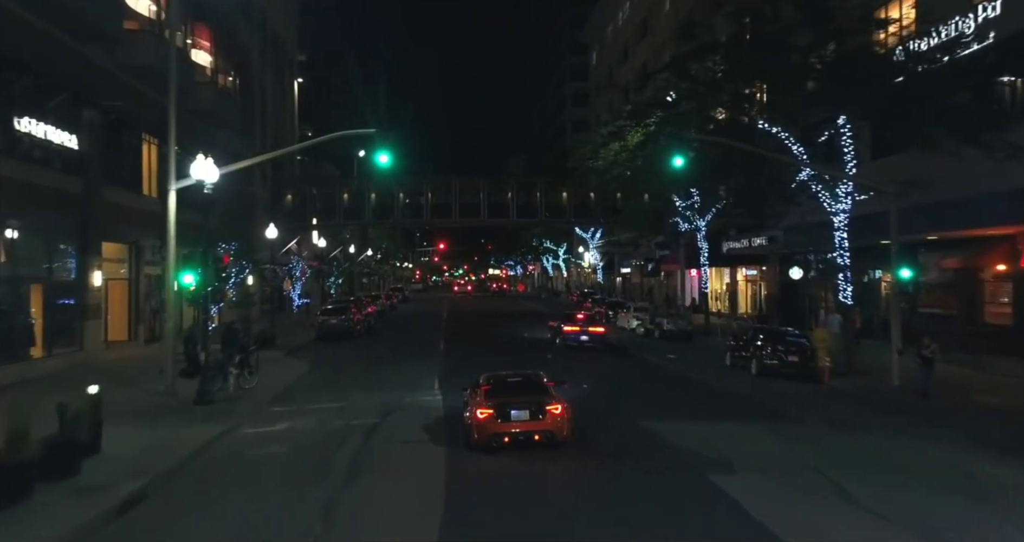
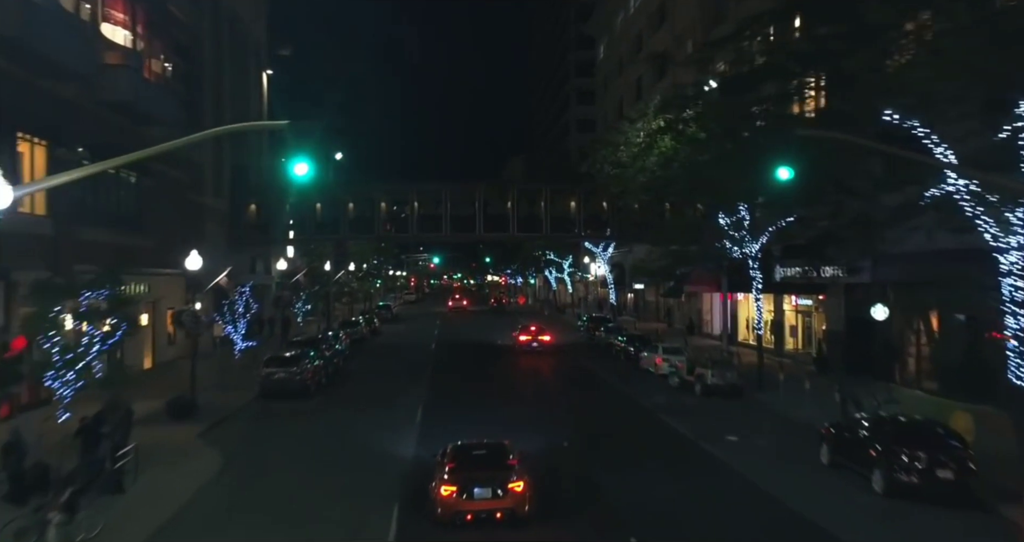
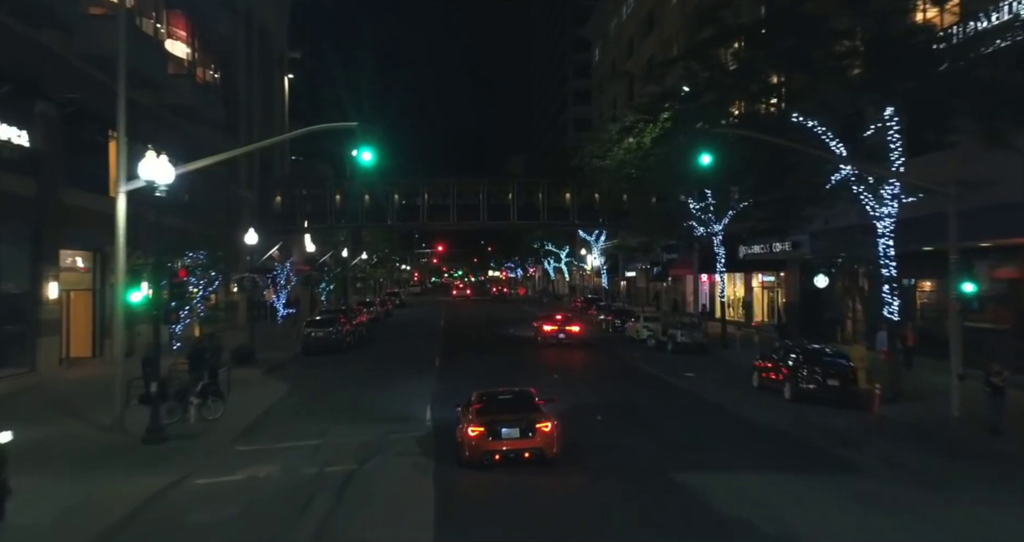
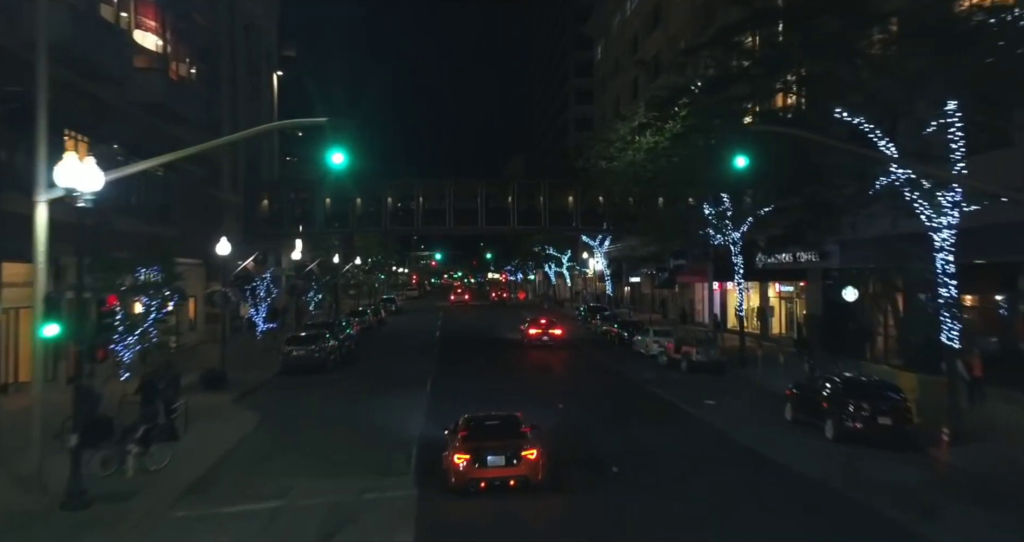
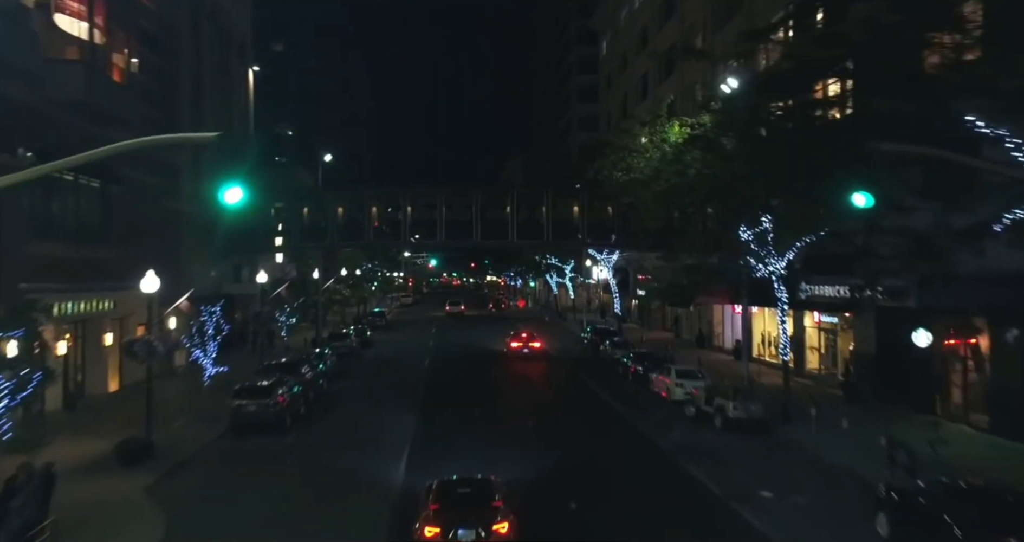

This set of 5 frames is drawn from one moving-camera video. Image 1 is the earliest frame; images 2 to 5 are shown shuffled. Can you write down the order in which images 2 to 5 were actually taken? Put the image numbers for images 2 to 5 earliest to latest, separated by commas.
3, 4, 2, 5
